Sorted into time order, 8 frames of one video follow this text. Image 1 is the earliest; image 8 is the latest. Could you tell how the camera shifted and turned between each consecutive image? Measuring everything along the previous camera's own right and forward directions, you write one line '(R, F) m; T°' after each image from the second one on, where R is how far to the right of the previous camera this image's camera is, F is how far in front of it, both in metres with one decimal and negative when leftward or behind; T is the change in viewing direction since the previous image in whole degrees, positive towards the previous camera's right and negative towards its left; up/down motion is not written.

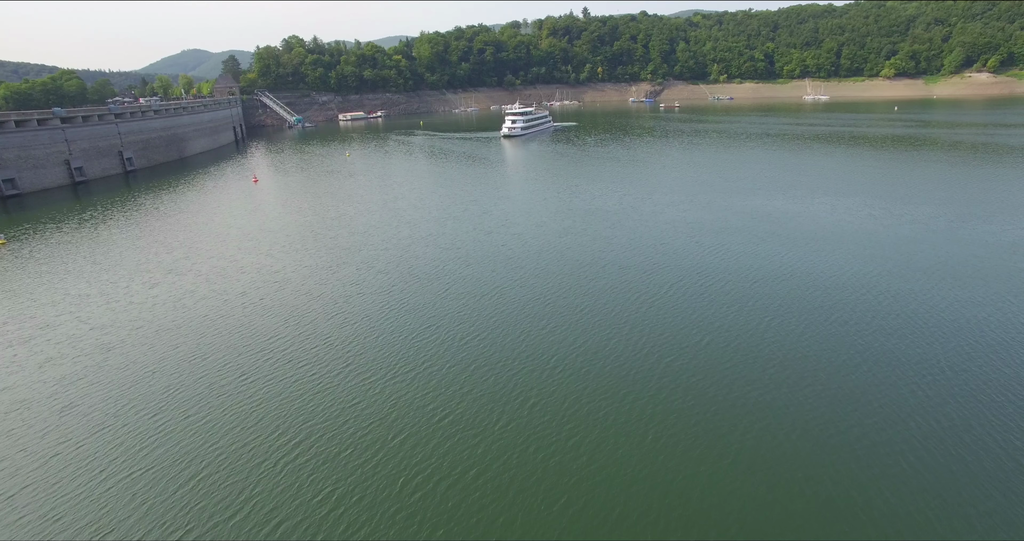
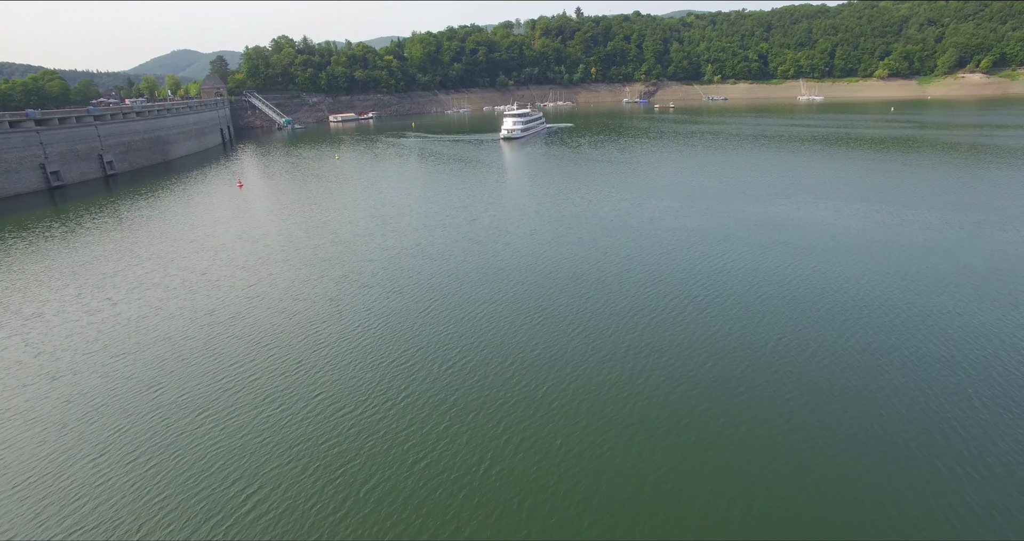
(+0.2, +2.2) m; +1°
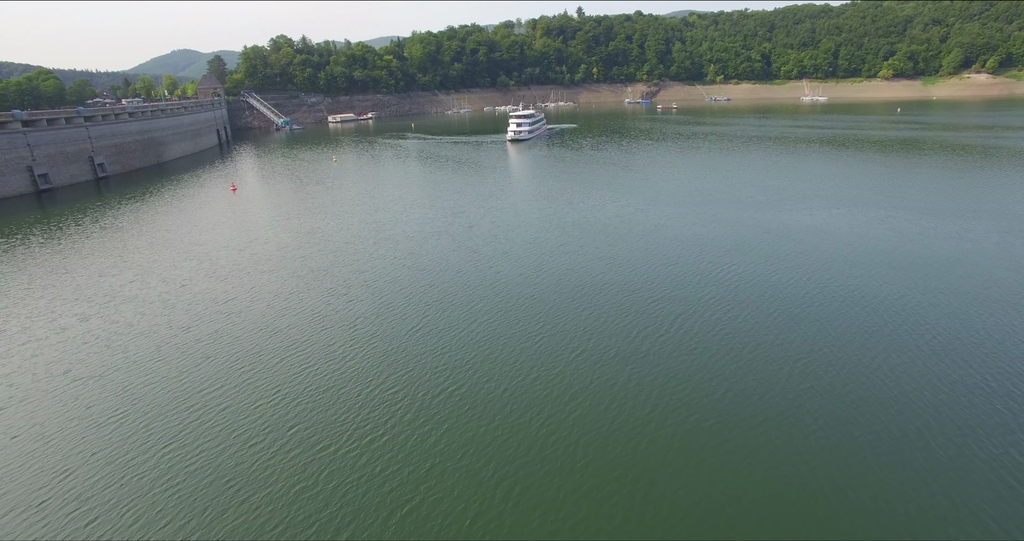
(+0.1, +2.1) m; 0°
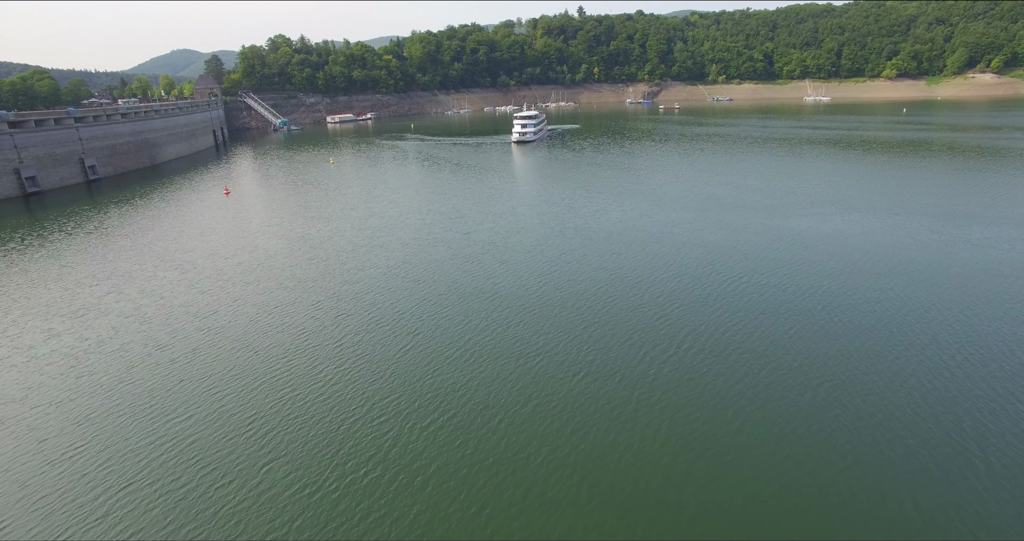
(+0.1, +1.9) m; 0°
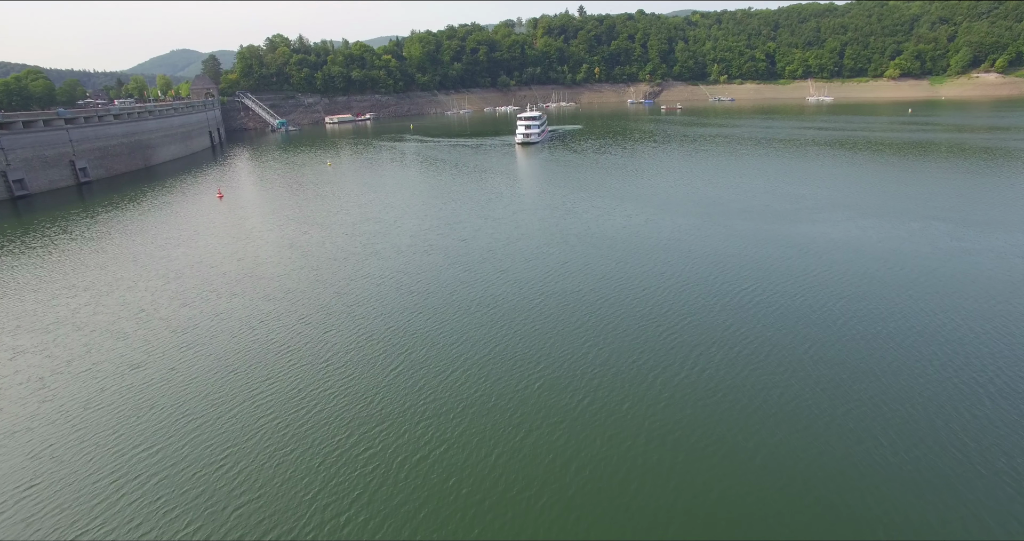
(0.0, +1.9) m; 0°
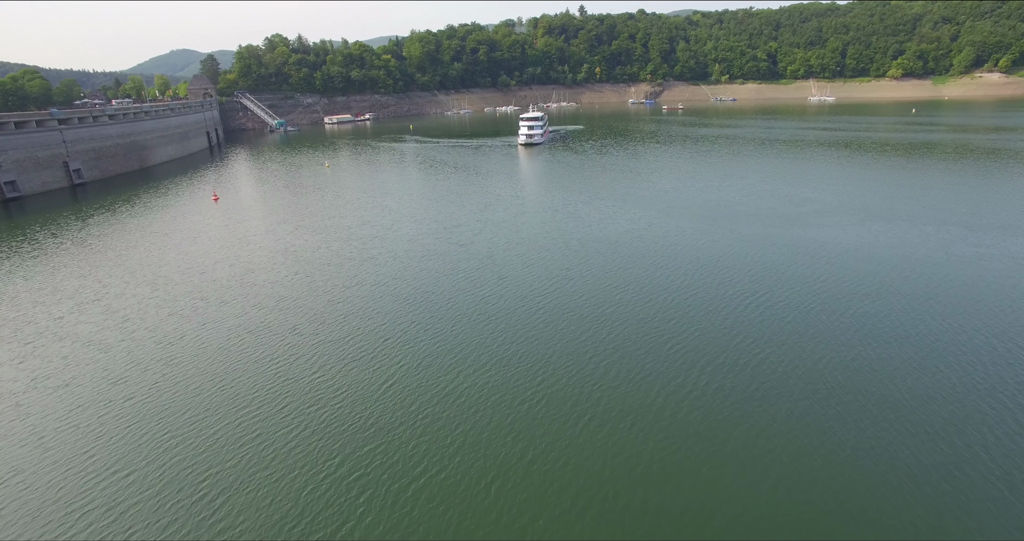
(0.0, +1.2) m; 0°
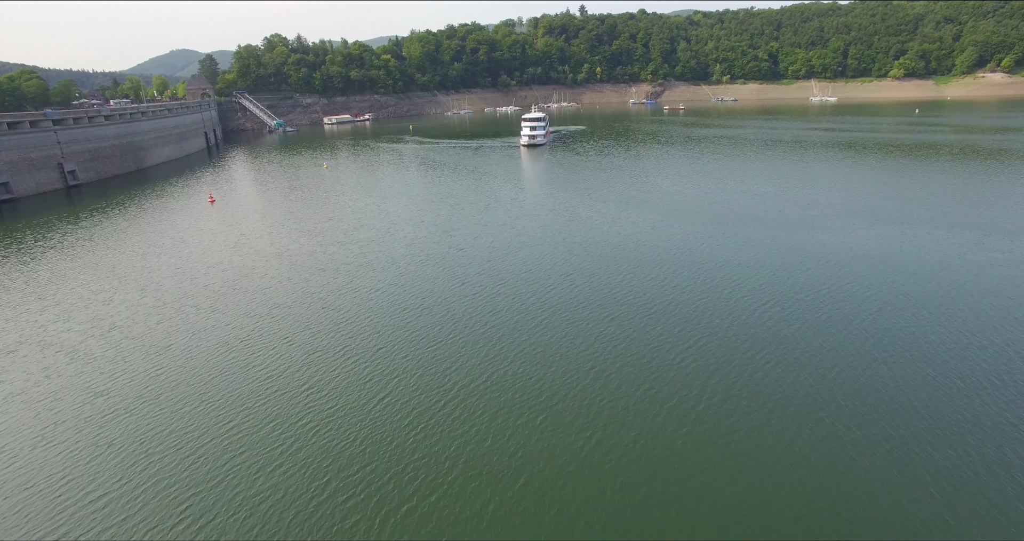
(0.0, +1.1) m; 0°
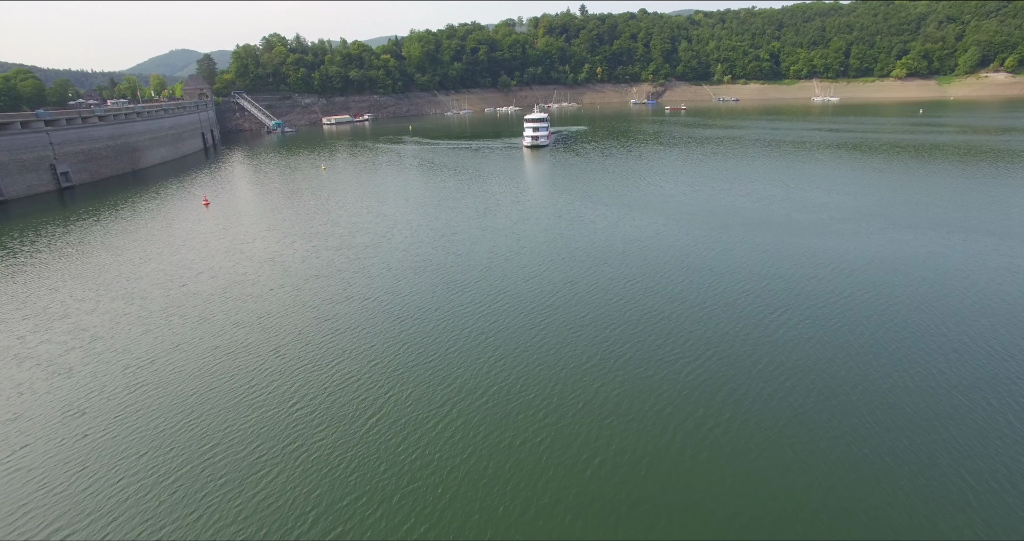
(0.0, +1.4) m; 0°
